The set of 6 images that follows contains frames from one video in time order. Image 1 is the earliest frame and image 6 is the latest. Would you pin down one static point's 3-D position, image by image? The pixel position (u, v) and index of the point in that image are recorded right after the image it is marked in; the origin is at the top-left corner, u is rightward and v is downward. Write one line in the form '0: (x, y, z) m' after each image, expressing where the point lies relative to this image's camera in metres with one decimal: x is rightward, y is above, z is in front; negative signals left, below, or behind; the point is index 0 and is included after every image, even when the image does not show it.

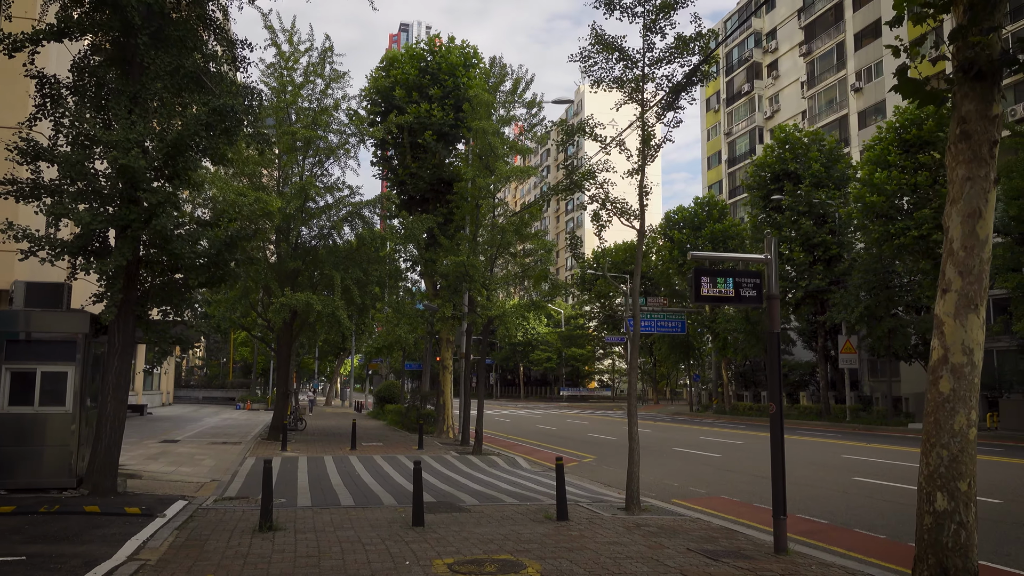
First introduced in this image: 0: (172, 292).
0: (-4.6, -0.1, +10.6) m
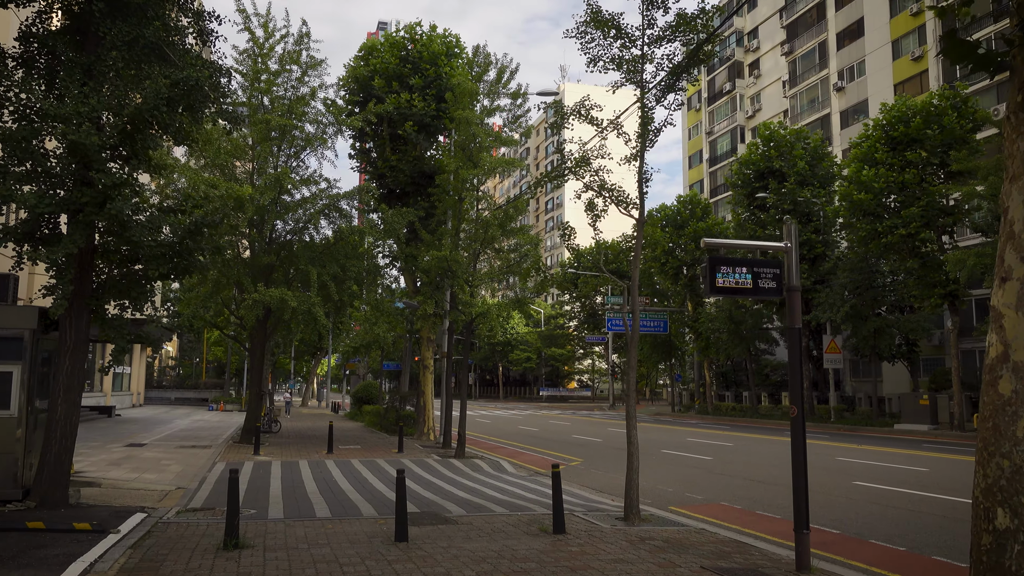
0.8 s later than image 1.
0: (-4.7, 0.0, +9.7) m
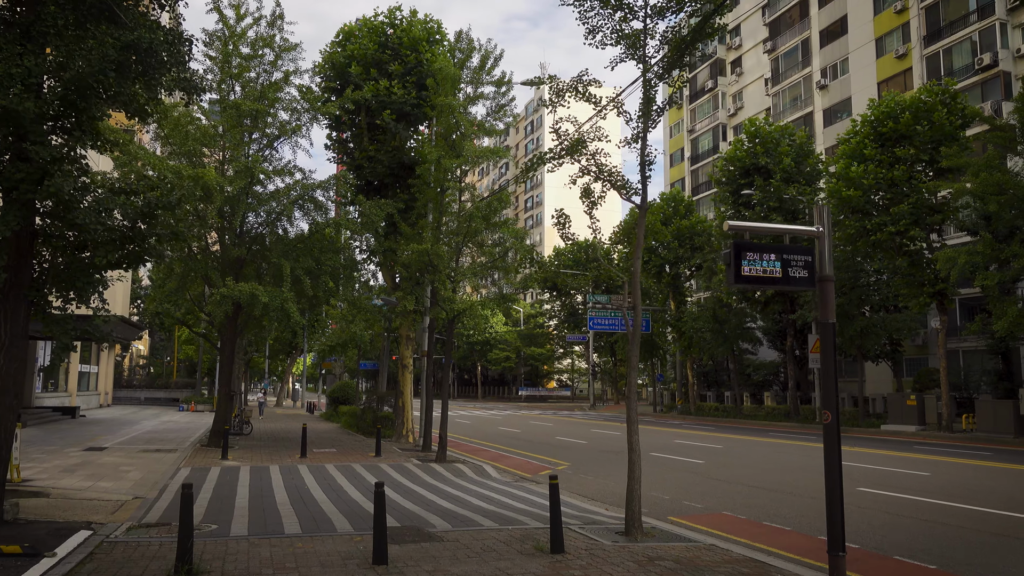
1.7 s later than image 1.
0: (-4.8, +0.2, +8.7) m
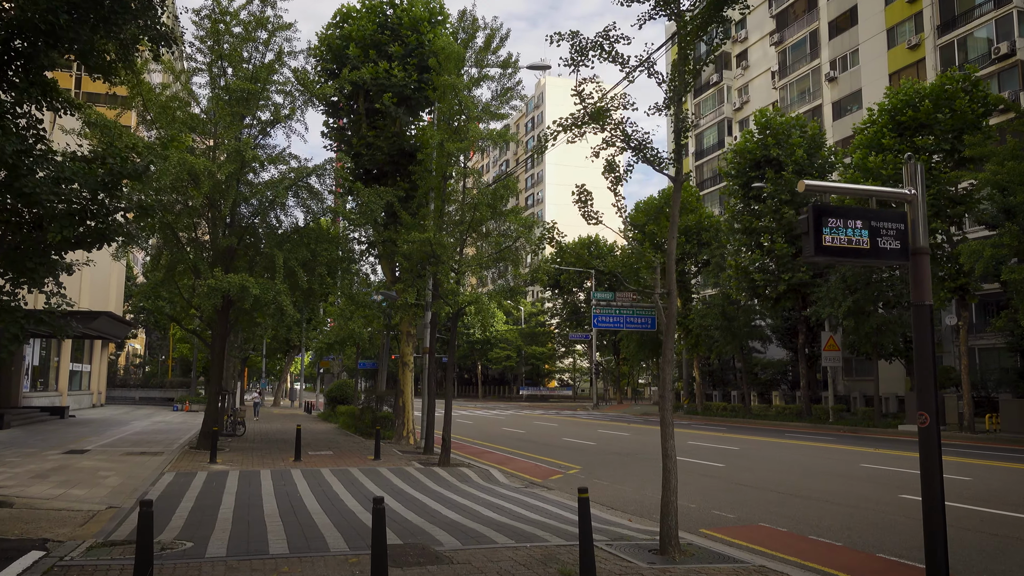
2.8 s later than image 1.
0: (-4.6, +0.3, +7.5) m
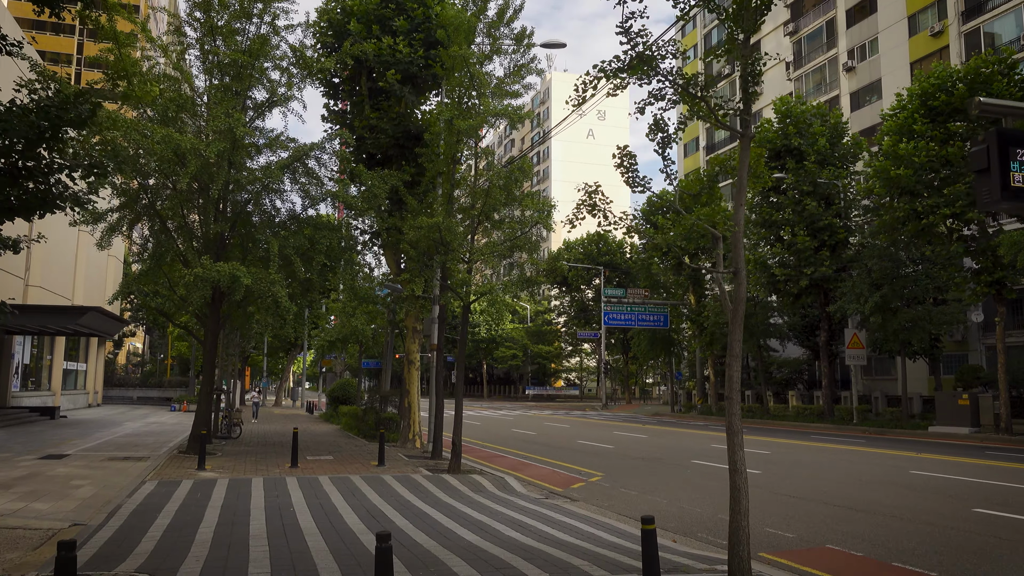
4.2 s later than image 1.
0: (-4.3, +0.5, +6.1) m
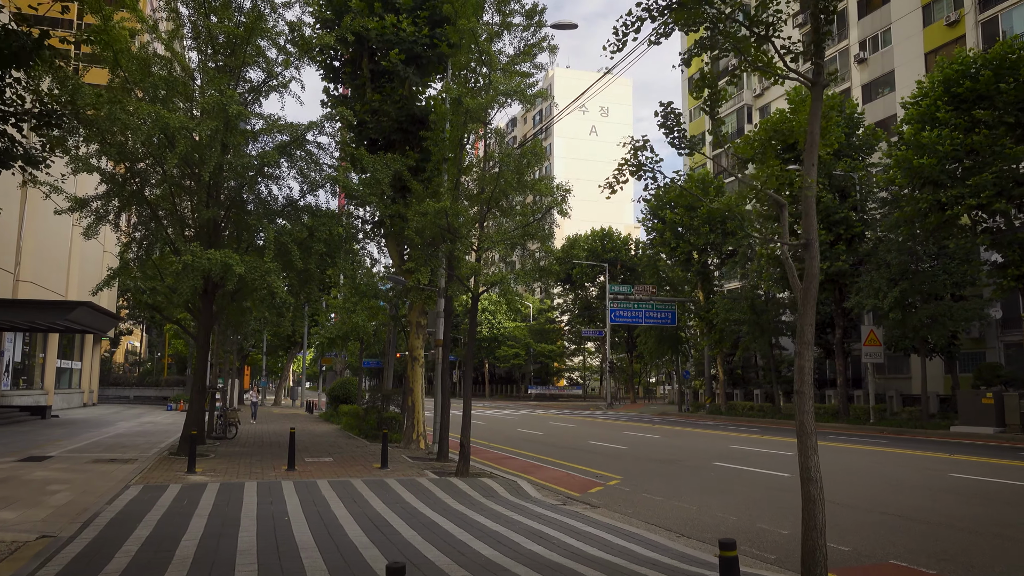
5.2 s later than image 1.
0: (-4.1, +0.7, +5.1) m
